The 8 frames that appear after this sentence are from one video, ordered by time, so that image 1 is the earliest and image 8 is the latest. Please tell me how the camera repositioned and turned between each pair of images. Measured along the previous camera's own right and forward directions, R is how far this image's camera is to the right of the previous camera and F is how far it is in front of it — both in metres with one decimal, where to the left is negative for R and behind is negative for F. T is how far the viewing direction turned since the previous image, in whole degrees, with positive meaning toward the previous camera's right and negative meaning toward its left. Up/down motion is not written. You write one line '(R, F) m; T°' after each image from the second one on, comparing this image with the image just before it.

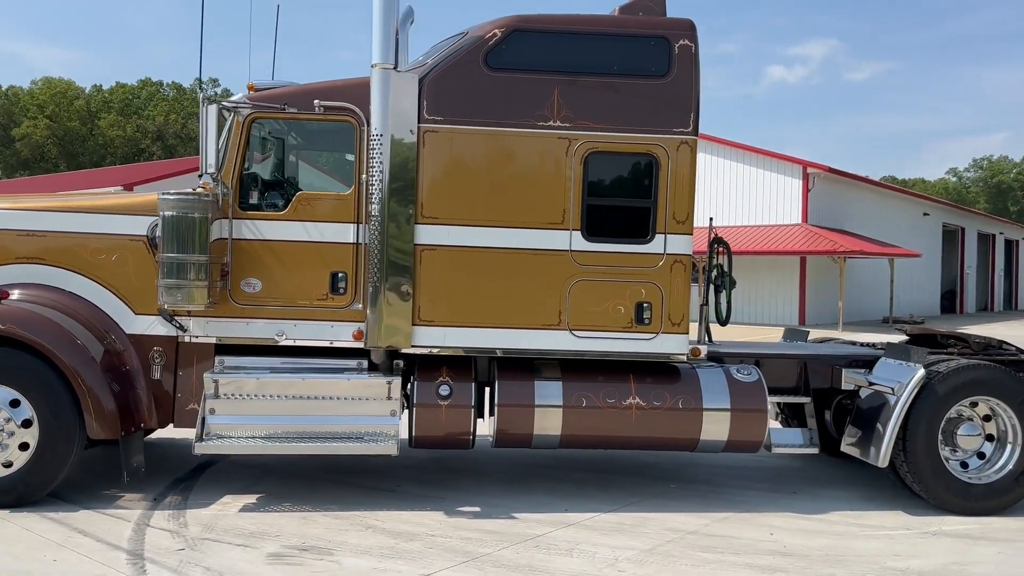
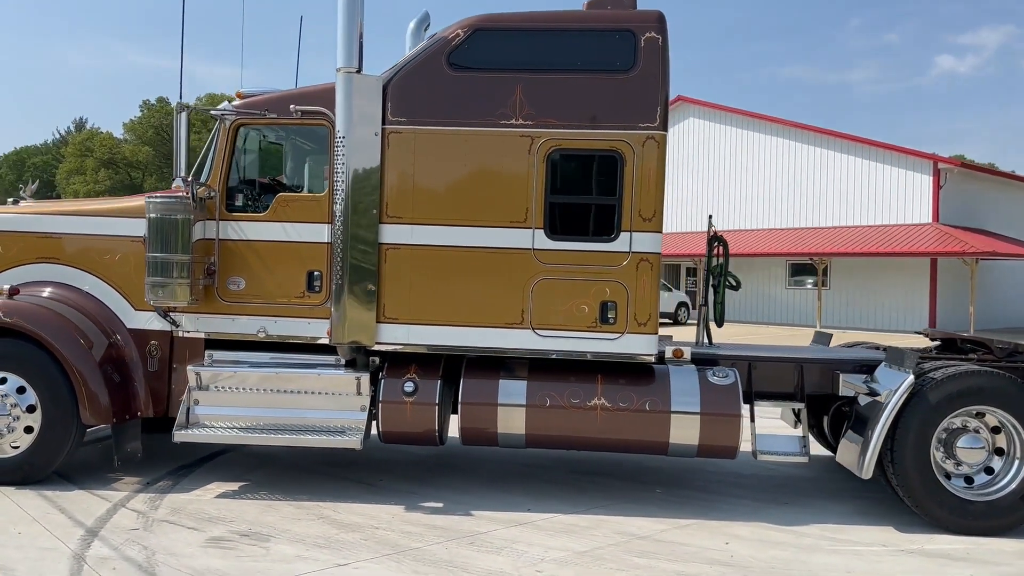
(+1.1, +0.1) m; -9°
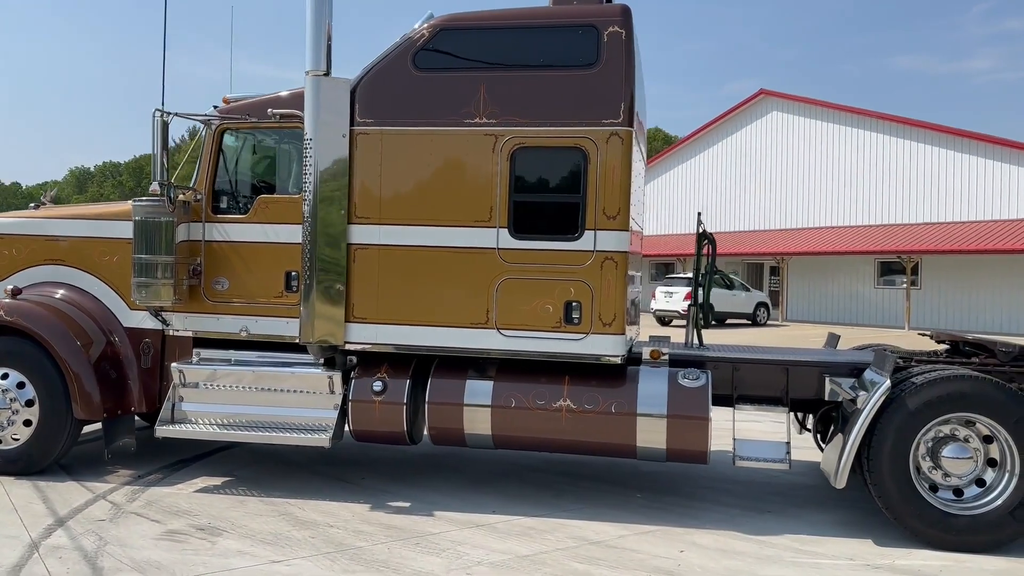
(+0.8, +0.1) m; -6°
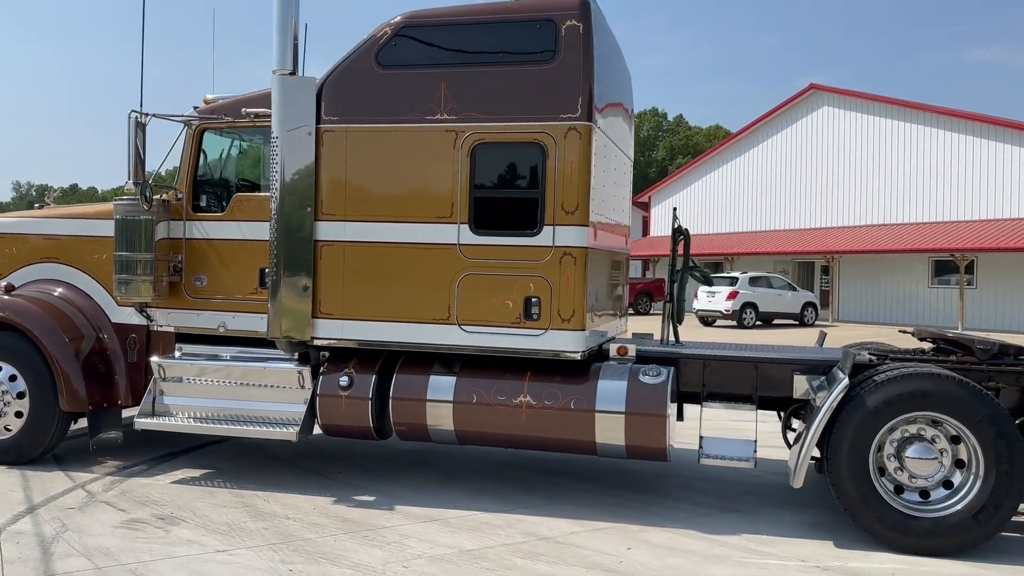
(+0.6, 0.0) m; -4°
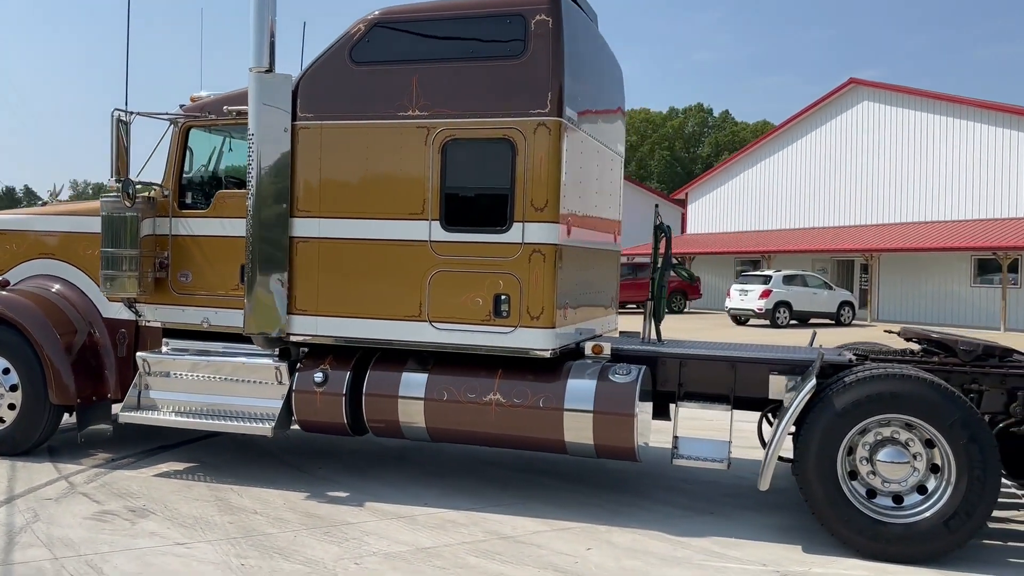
(+0.4, 0.0) m; -3°
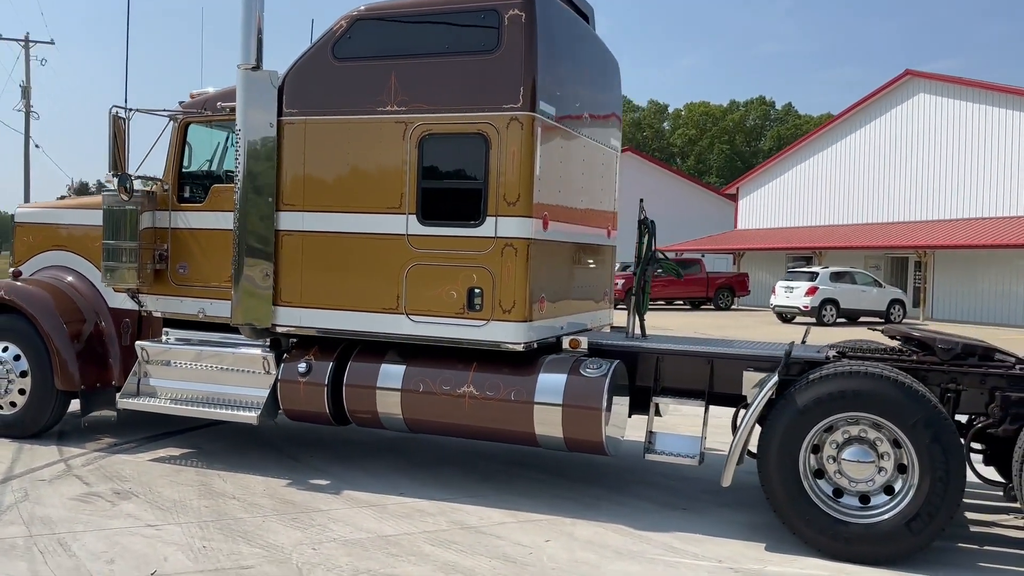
(+0.5, 0.0) m; -4°
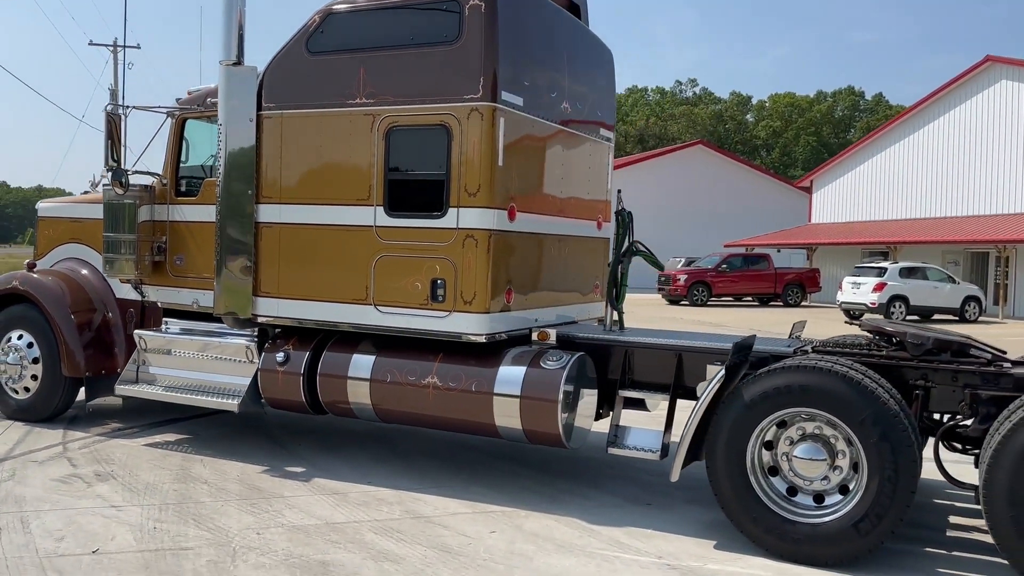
(+0.7, 0.0) m; -5°
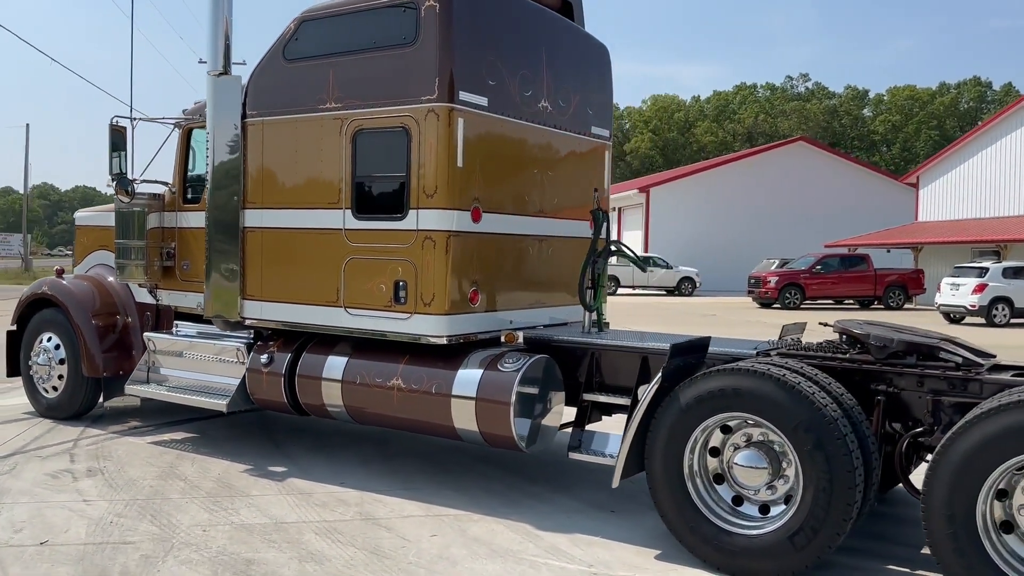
(+0.8, +0.1) m; -7°
